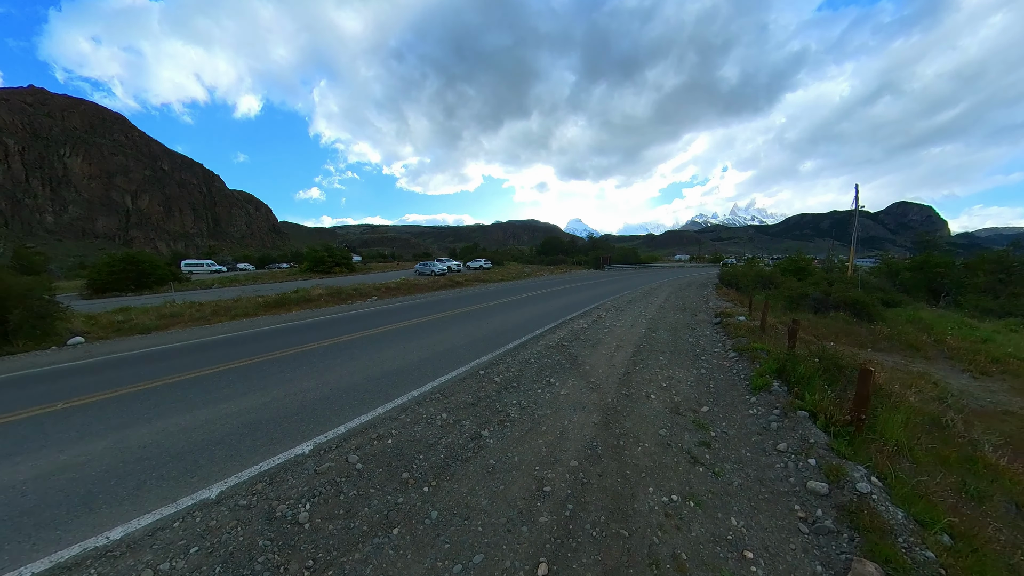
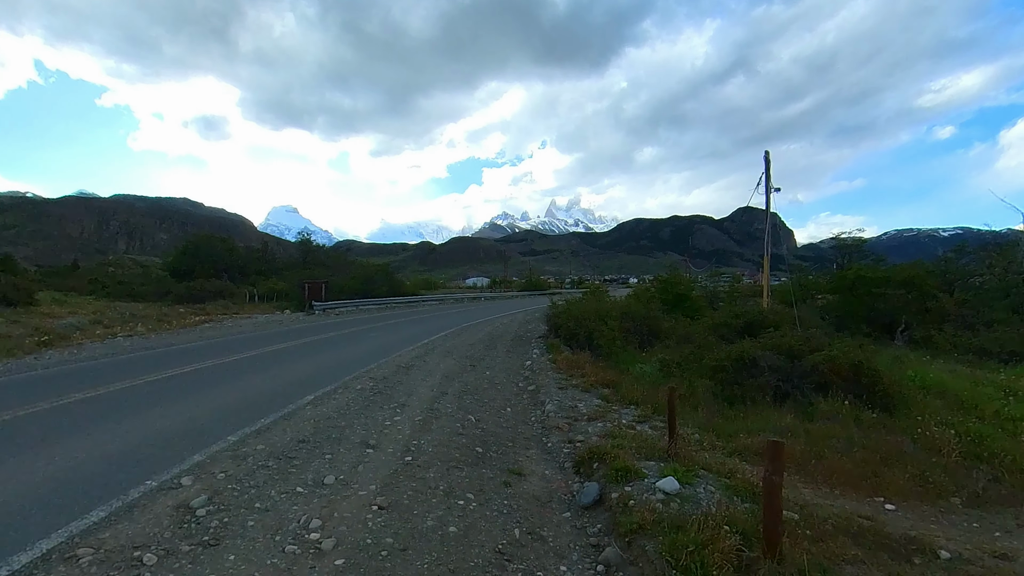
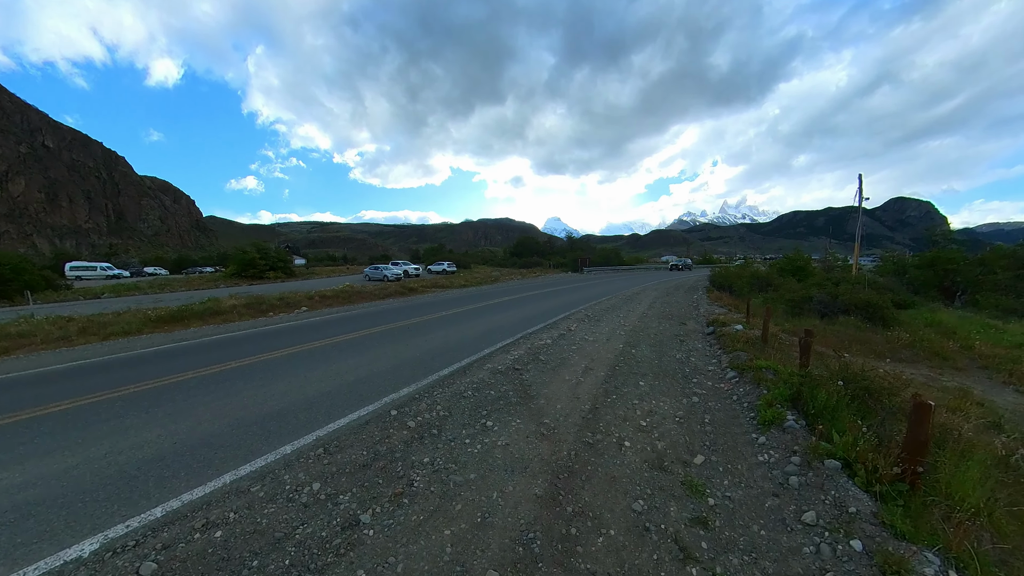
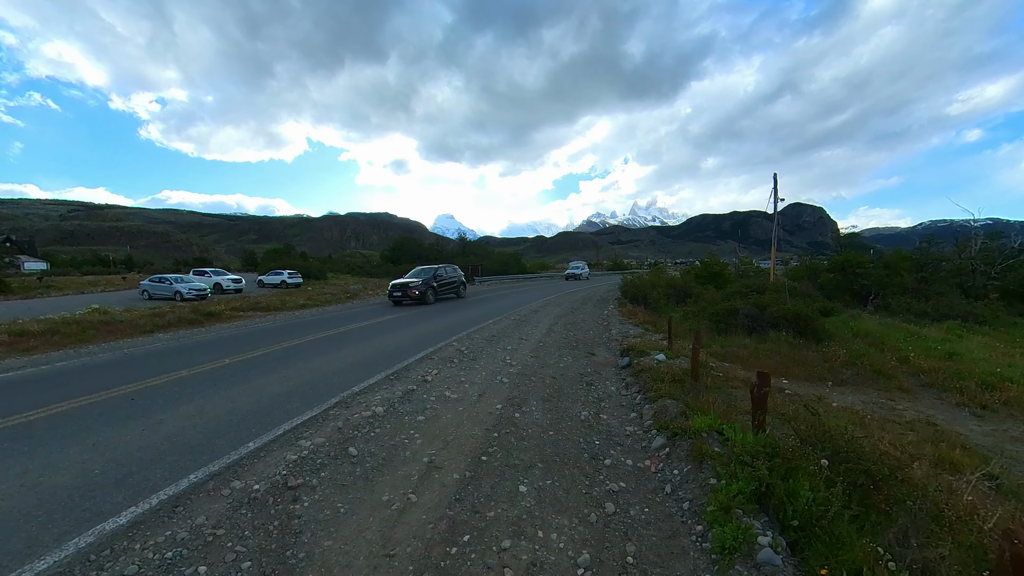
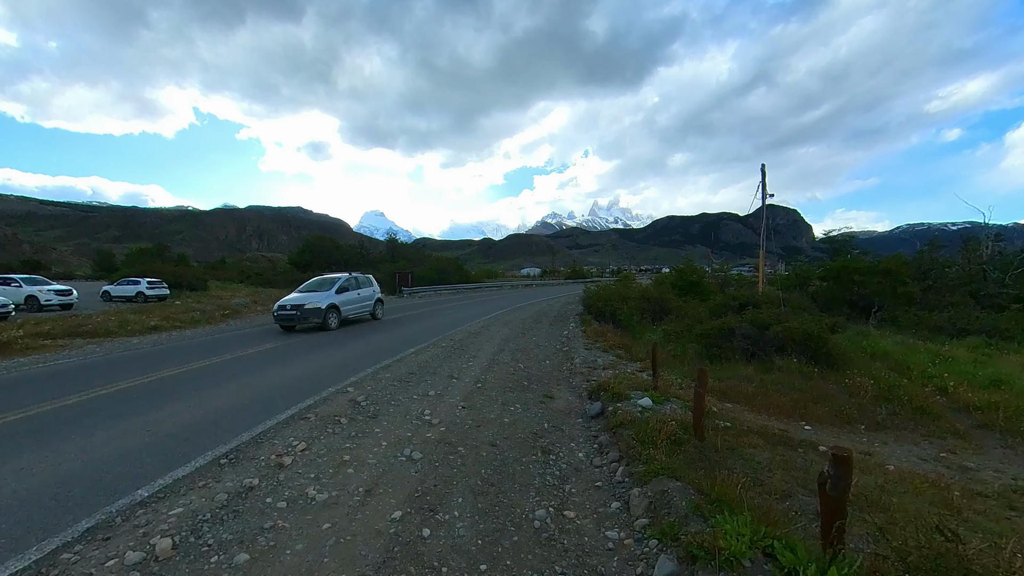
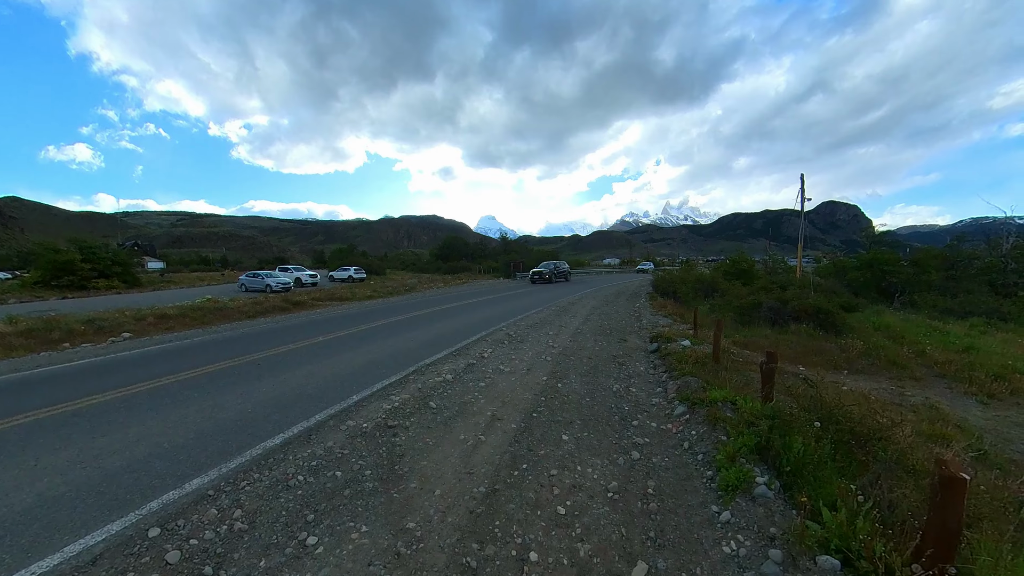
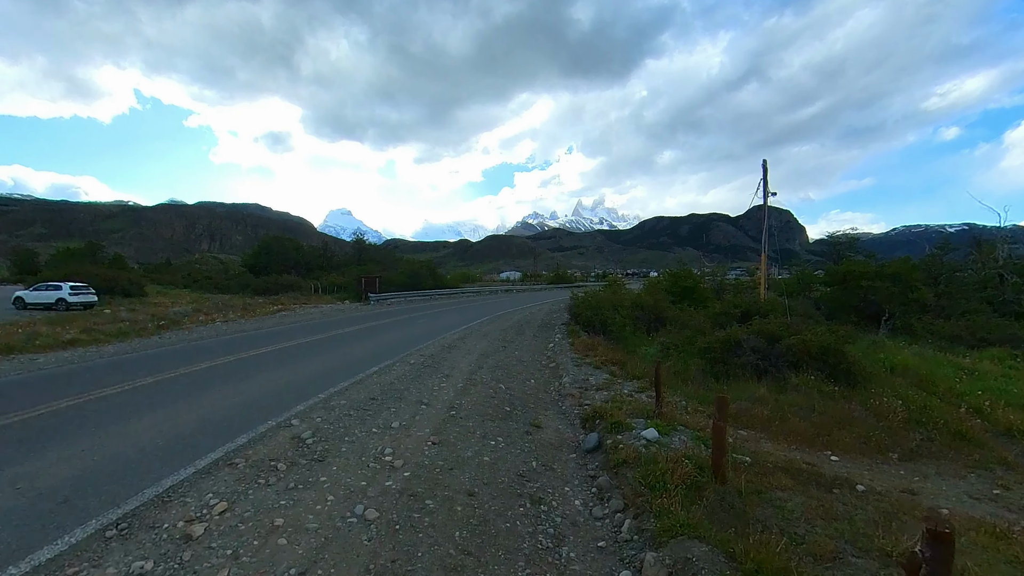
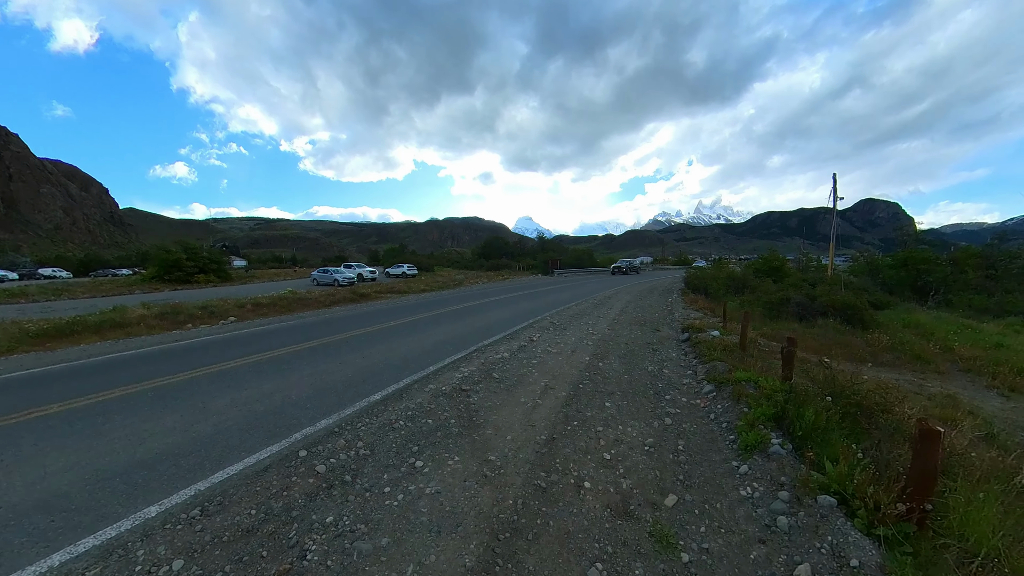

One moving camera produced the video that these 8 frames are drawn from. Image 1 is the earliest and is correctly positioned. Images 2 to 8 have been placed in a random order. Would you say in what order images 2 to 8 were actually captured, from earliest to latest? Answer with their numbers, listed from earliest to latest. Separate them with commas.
3, 8, 6, 4, 5, 7, 2
